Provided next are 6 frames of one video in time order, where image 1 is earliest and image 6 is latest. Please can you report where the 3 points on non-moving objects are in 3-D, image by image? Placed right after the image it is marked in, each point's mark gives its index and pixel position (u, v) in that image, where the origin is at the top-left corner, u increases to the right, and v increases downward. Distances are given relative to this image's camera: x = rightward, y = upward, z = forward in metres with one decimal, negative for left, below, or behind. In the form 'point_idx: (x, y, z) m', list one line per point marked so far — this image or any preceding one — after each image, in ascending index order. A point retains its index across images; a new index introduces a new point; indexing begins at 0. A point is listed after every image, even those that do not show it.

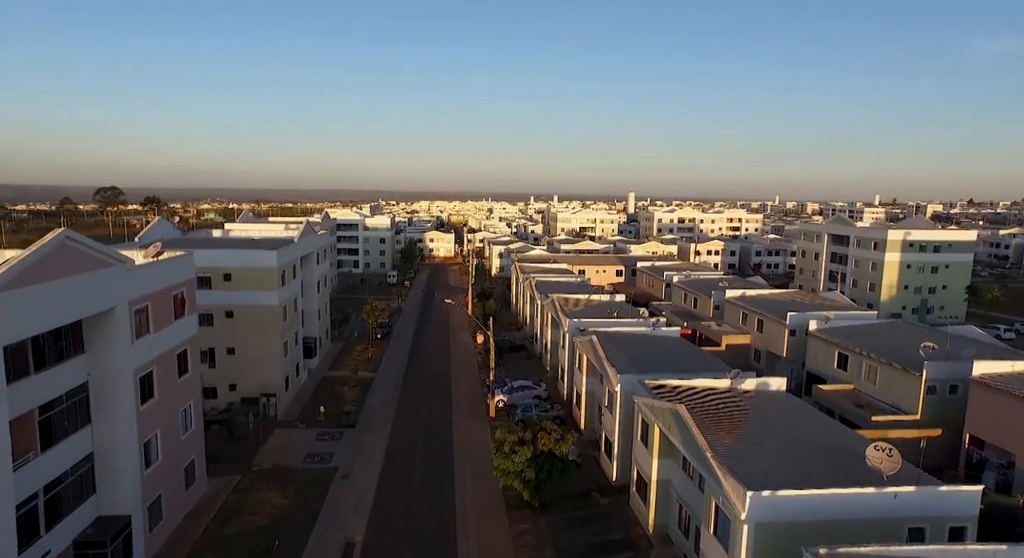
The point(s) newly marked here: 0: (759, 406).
0: (+7.4, -3.8, +19.9) m
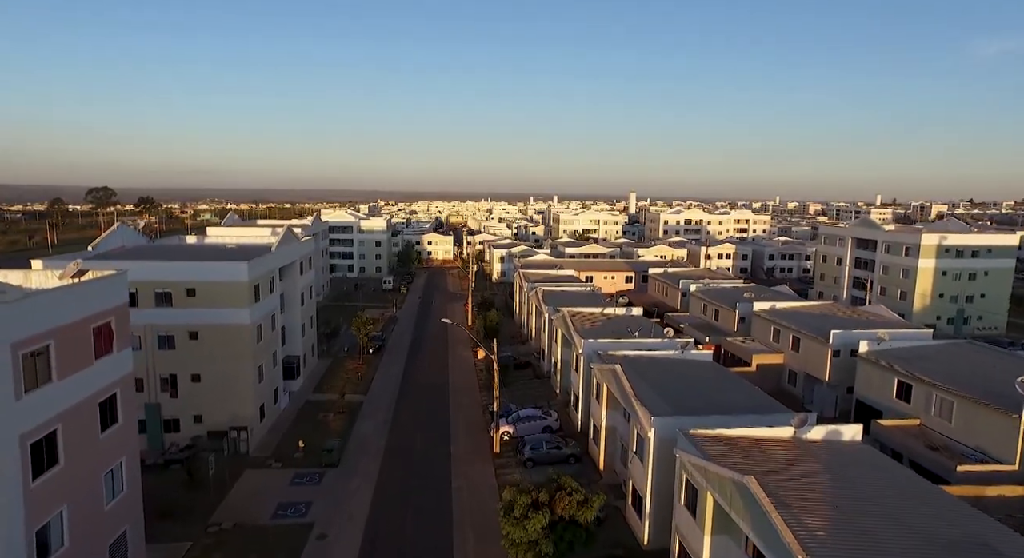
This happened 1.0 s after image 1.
0: (+7.7, -4.5, +15.8) m
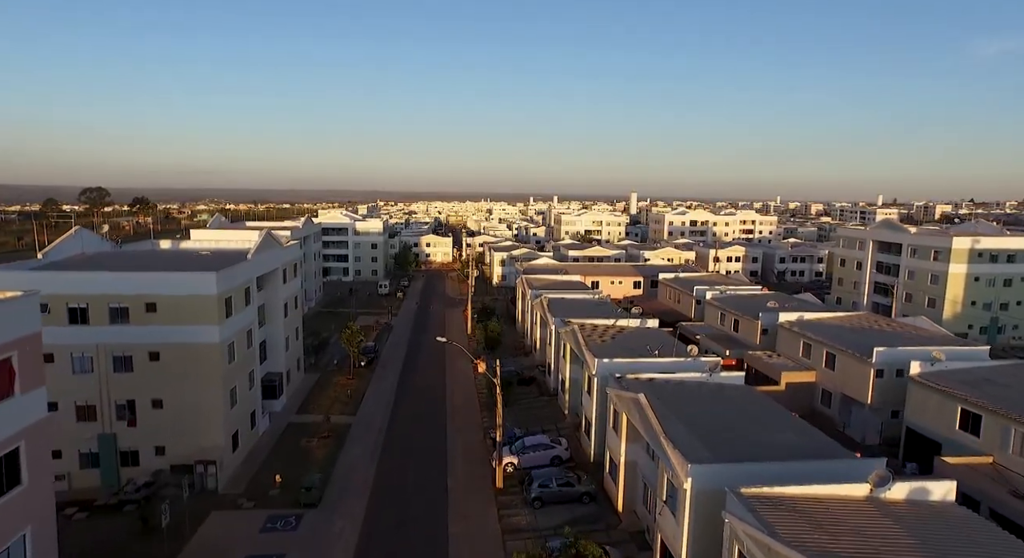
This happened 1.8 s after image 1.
0: (+7.9, -4.9, +12.5) m
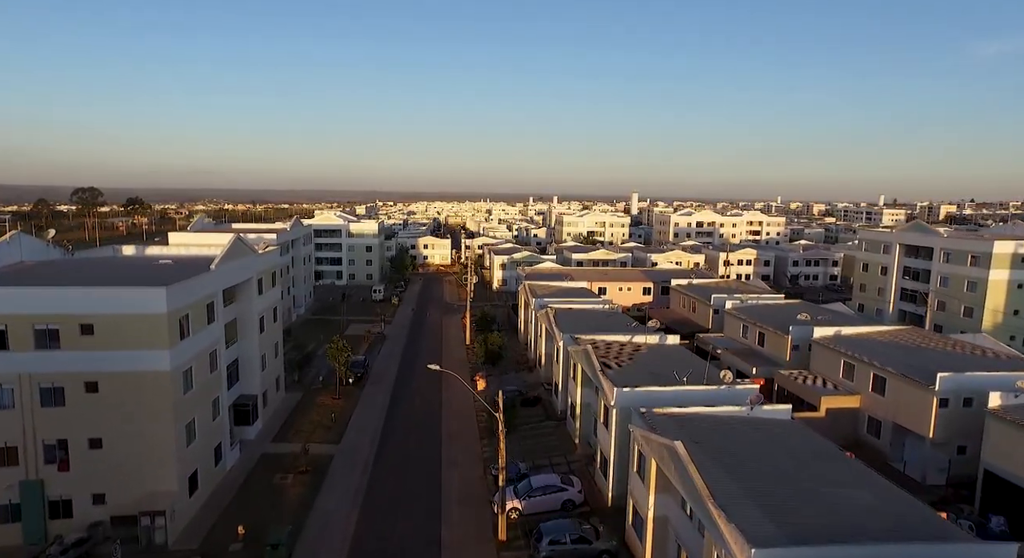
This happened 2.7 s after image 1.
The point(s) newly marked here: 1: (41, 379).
0: (+8.1, -5.4, +8.7) m
1: (-14.1, -3.0, +19.6) m
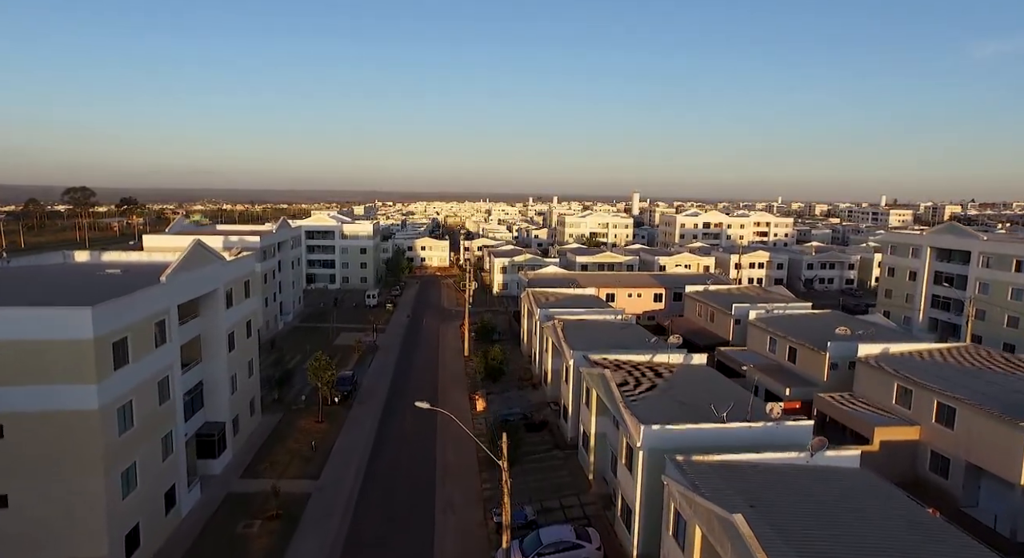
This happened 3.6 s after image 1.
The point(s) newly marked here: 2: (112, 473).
0: (+8.3, -5.9, +4.9) m
1: (-13.9, -3.4, +15.8) m
2: (-10.5, -5.1, +17.0) m
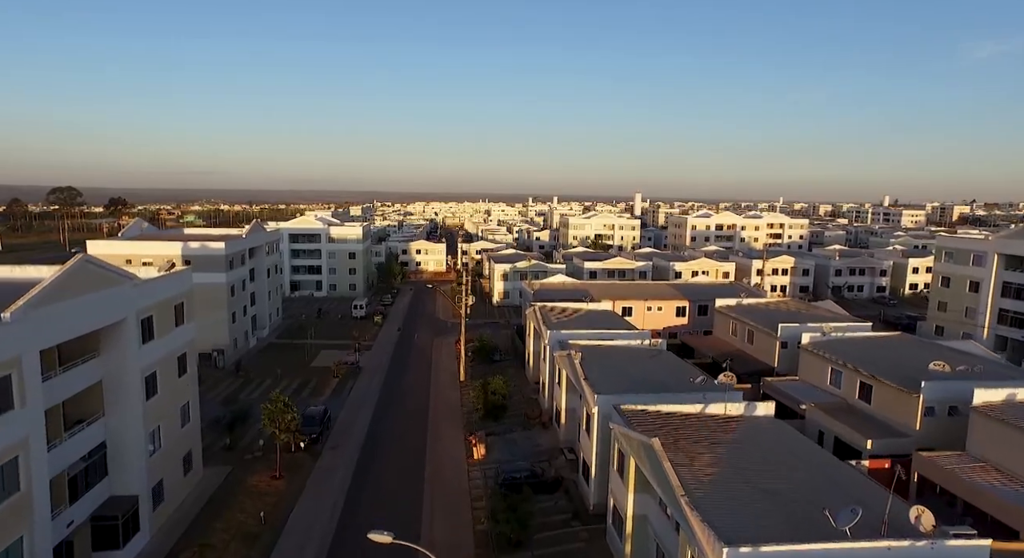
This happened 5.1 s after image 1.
0: (+8.5, -6.6, -1.7) m
1: (-13.6, -4.2, +9.1) m
2: (-10.2, -5.8, +10.4) m
